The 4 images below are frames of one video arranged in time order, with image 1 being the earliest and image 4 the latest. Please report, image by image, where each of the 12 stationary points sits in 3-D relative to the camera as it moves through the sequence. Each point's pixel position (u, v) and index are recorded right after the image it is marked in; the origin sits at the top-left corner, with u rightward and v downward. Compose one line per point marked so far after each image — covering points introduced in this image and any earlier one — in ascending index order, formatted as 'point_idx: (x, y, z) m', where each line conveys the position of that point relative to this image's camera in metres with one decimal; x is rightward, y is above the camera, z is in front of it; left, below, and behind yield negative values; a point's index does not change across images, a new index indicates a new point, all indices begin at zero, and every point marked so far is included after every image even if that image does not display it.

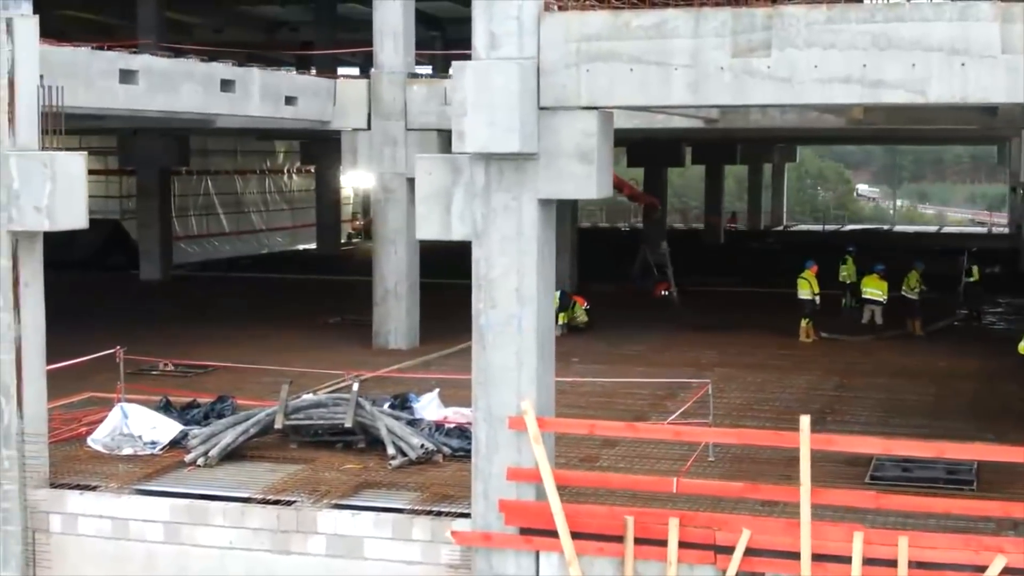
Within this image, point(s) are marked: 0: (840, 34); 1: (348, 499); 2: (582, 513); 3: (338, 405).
0: (+2.5, +1.9, +9.2) m
1: (-1.6, -2.0, +11.4) m
2: (+0.6, -1.9, +10.0) m
3: (-1.9, -1.3, +13.3) m
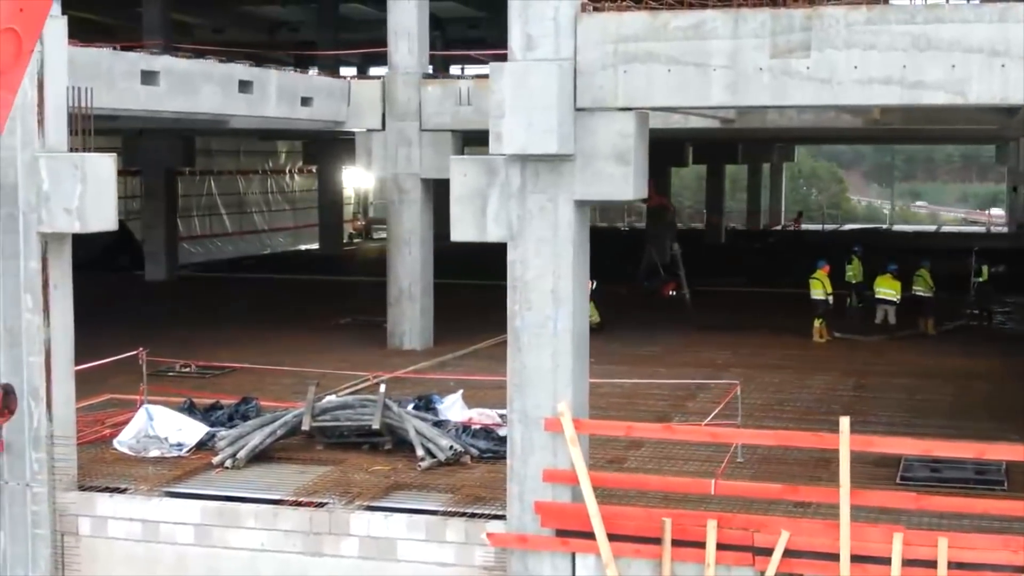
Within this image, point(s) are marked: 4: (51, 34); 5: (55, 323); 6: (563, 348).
0: (+2.8, +1.9, +9.2) m
1: (-1.3, -2.0, +11.4) m
2: (+0.9, -1.9, +10.0) m
3: (-1.6, -1.3, +13.2) m
4: (-4.4, +2.4, +11.4) m
5: (-4.4, -0.3, +11.6) m
6: (+0.4, -0.5, +10.1) m
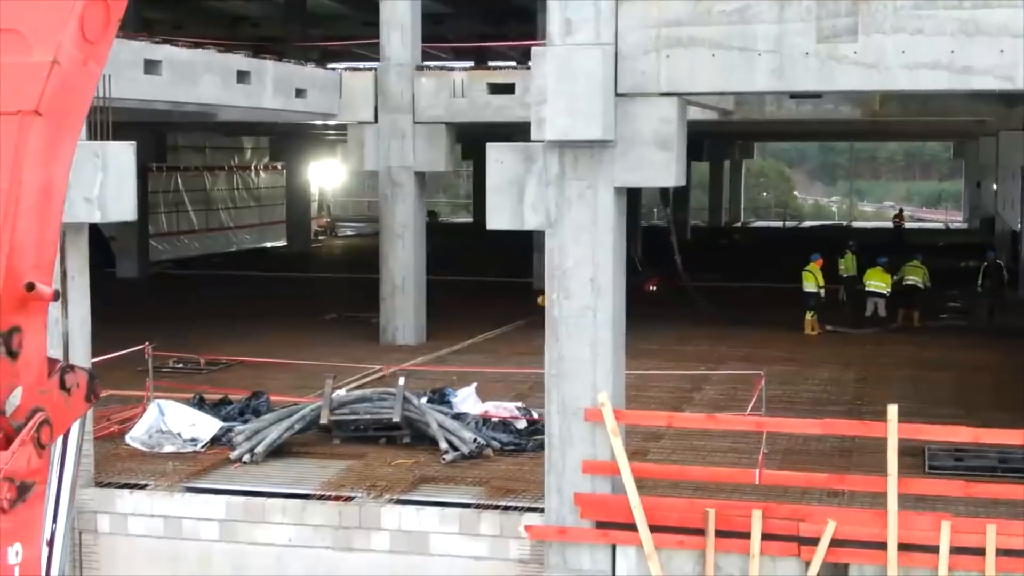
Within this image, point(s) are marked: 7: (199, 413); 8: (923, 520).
0: (+3.2, +2.0, +9.2) m
1: (-1.0, -1.9, +11.2) m
2: (+1.2, -1.8, +9.9) m
3: (-1.4, -1.2, +13.0) m
4: (-4.1, +2.5, +11.1) m
5: (-4.1, -0.3, +11.3) m
6: (+0.7, -0.4, +10.0) m
7: (-3.5, -1.4, +13.3) m
8: (+3.2, -1.8, +9.4) m
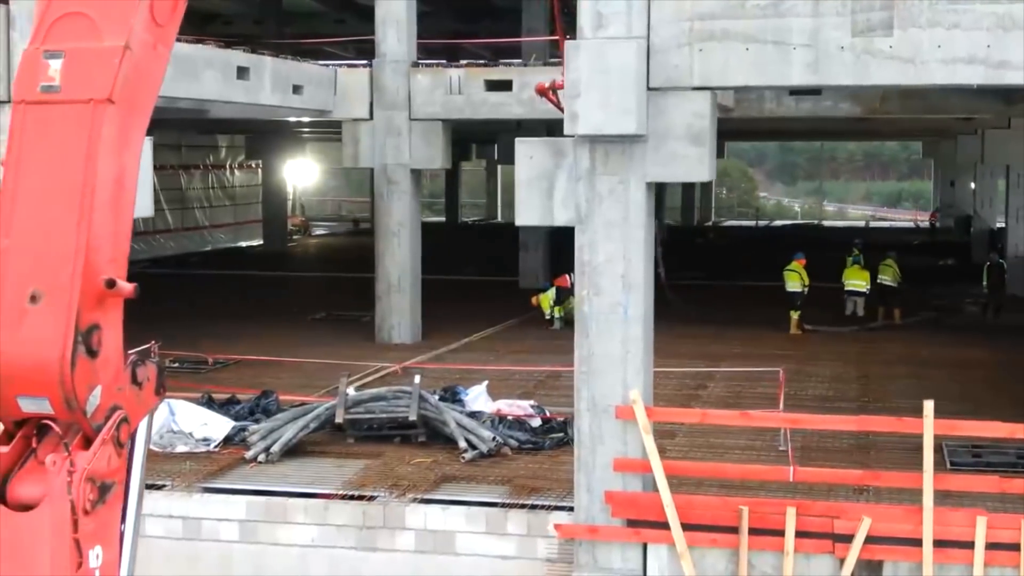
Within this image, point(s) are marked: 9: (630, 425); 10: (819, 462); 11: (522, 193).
0: (+3.4, +2.1, +9.1) m
1: (-0.7, -1.9, +11.1) m
2: (+1.5, -1.8, +9.8) m
3: (-1.2, -1.2, +12.9) m
4: (-3.9, +2.5, +10.9) m
5: (-3.9, -0.2, +11.1) m
6: (+1.0, -0.4, +9.9) m
7: (-3.3, -1.4, +13.2) m
8: (+3.5, -1.8, +9.4) m
9: (+1.0, -1.1, +9.9) m
10: (+3.2, -1.8, +12.5) m
11: (+0.1, +0.8, +10.0) m
